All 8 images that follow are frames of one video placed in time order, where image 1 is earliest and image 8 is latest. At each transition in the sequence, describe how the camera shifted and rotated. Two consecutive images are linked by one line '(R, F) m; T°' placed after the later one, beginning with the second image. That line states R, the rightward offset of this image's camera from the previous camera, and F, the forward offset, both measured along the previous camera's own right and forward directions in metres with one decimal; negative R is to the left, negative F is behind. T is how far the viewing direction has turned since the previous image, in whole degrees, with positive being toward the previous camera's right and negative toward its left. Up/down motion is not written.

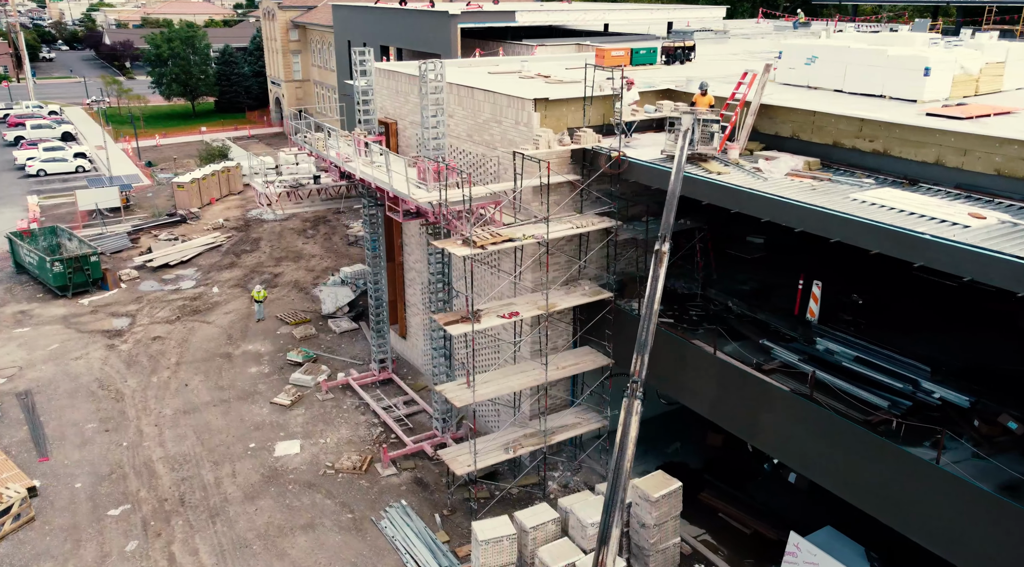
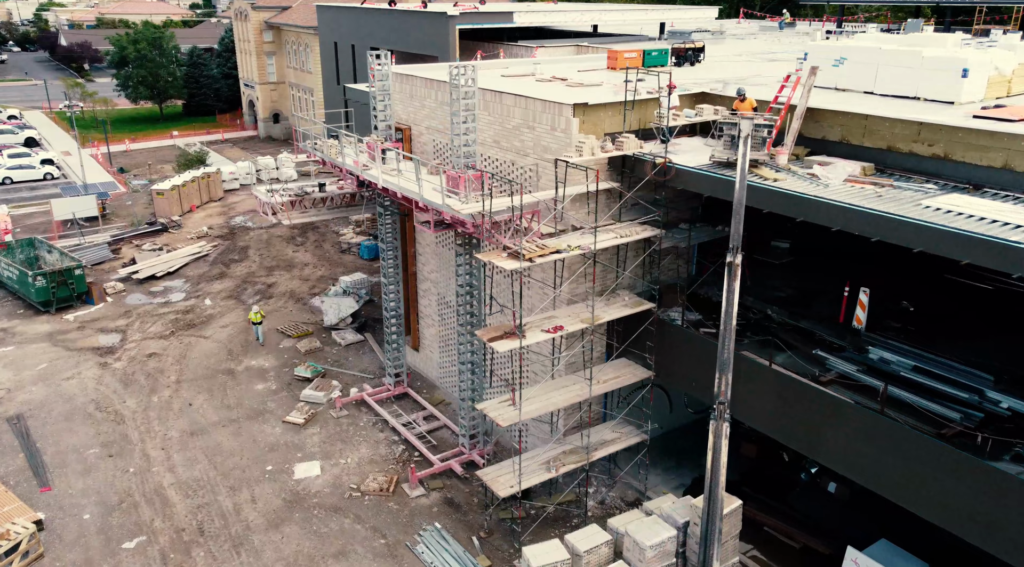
(-1.8, +0.8) m; +3°
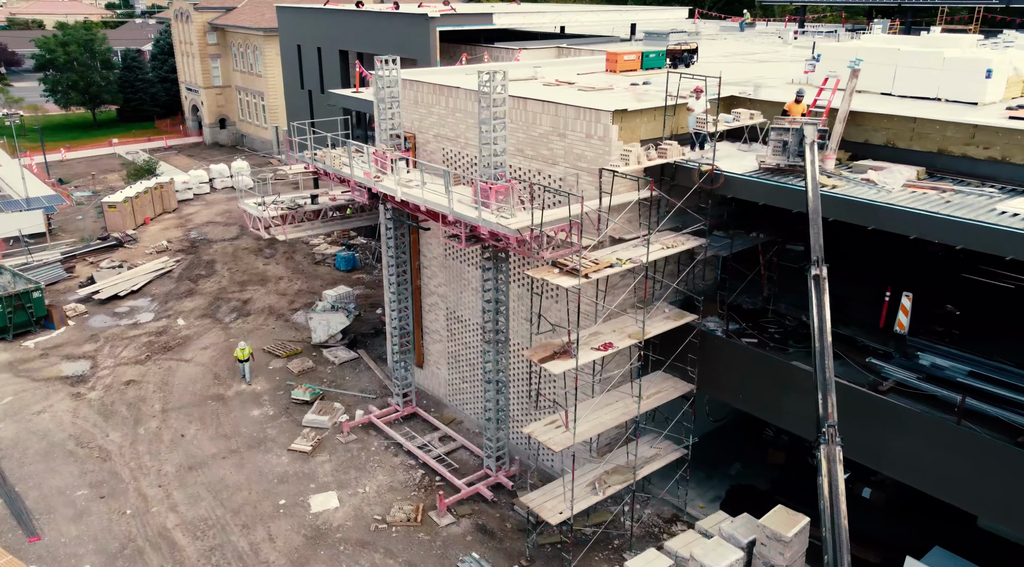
(-2.4, +1.0) m; +5°
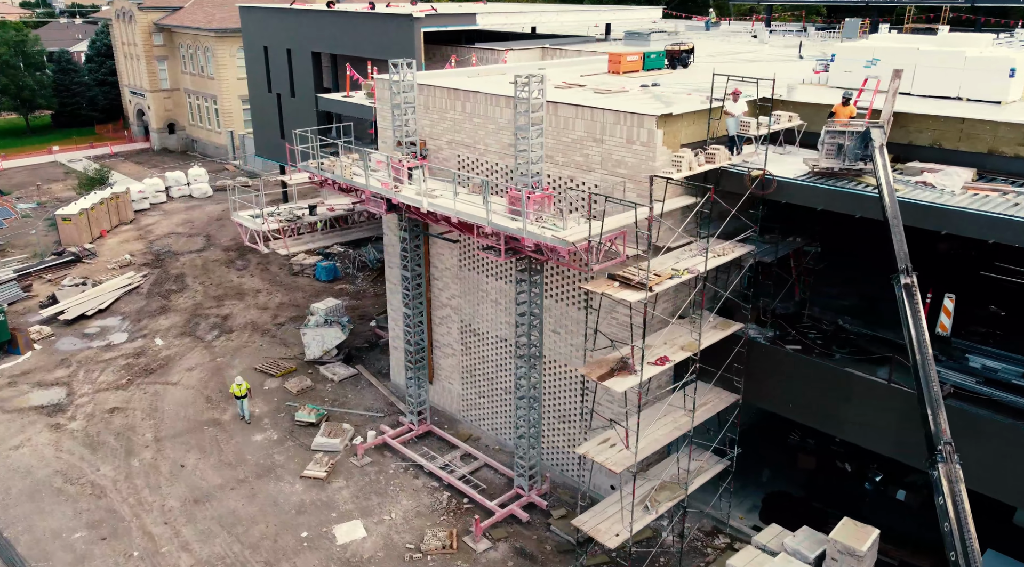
(-2.3, +0.9) m; +4°
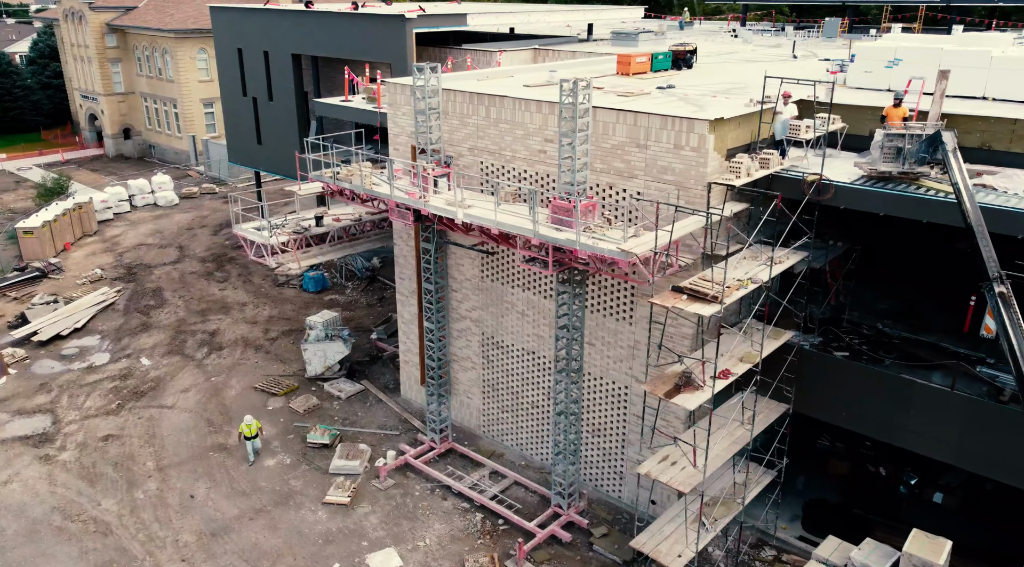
(-2.1, +0.9) m; +4°
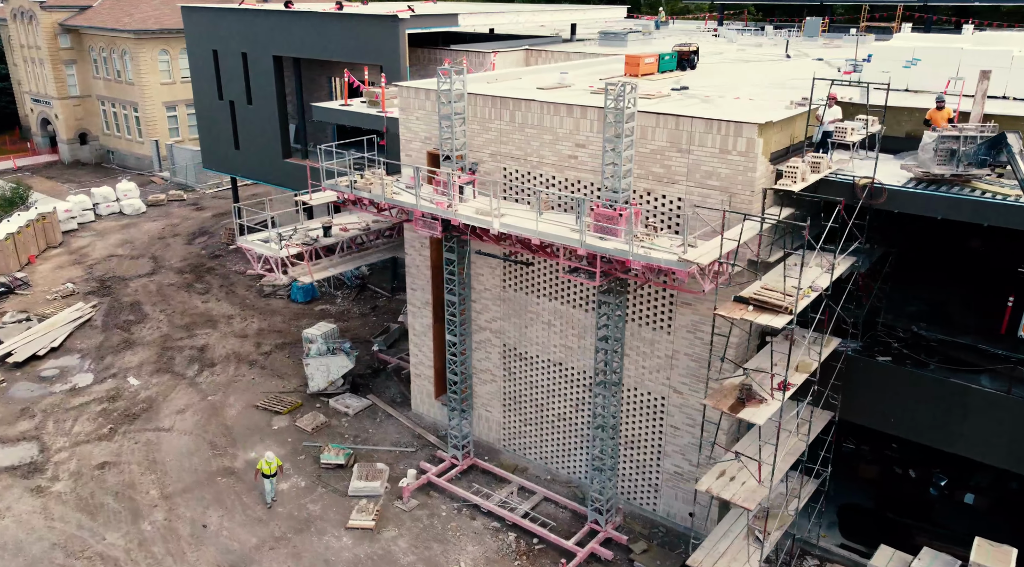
(-1.9, +0.8) m; +3°
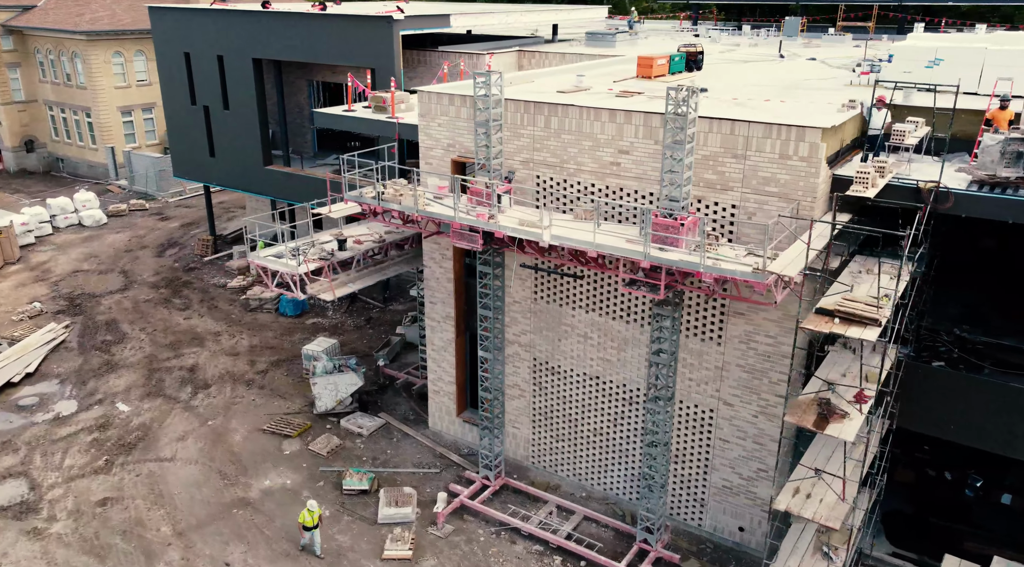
(-2.3, +0.9) m; +4°
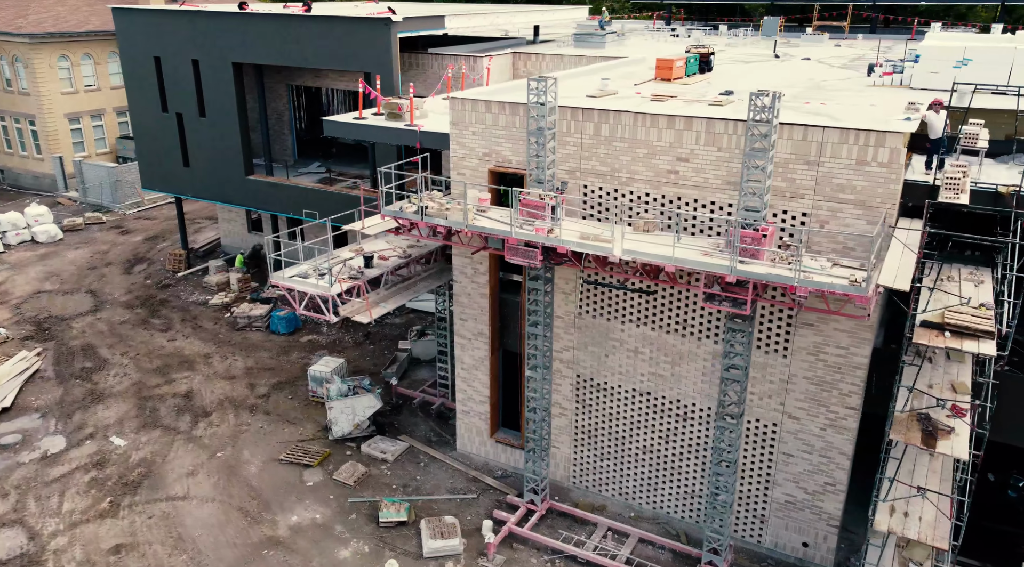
(-2.6, +1.1) m; +4°
